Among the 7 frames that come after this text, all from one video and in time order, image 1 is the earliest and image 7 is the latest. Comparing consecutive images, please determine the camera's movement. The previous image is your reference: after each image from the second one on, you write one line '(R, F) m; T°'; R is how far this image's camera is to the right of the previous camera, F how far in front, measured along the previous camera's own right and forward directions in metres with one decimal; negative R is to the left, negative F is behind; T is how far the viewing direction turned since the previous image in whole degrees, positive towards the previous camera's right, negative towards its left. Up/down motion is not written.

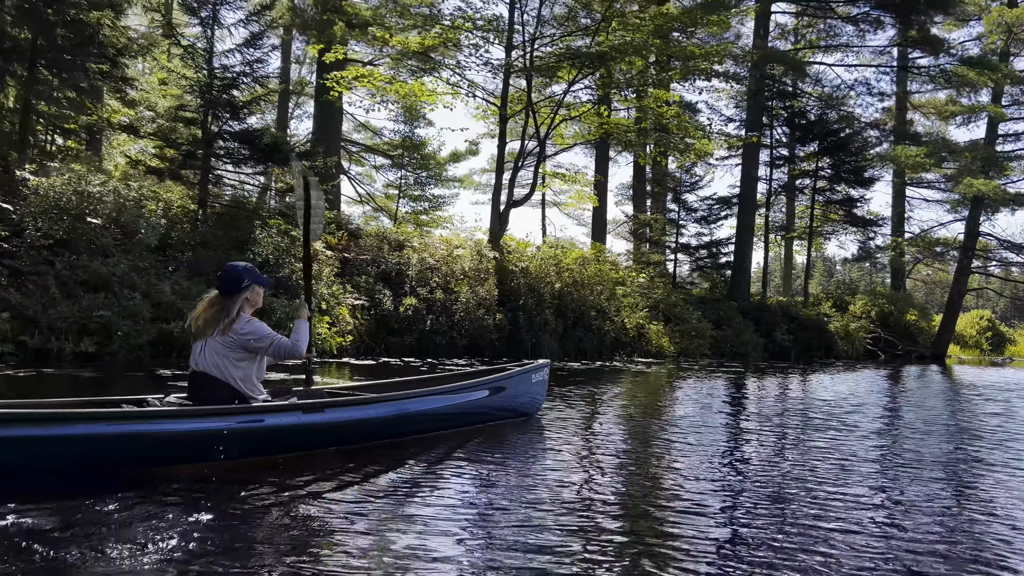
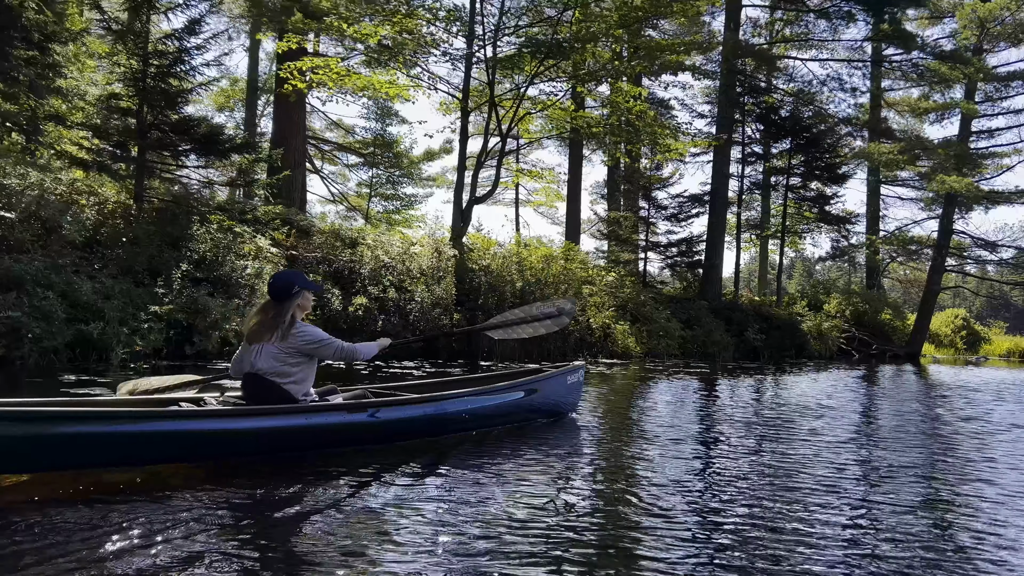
(+0.4, +0.5) m; +1°
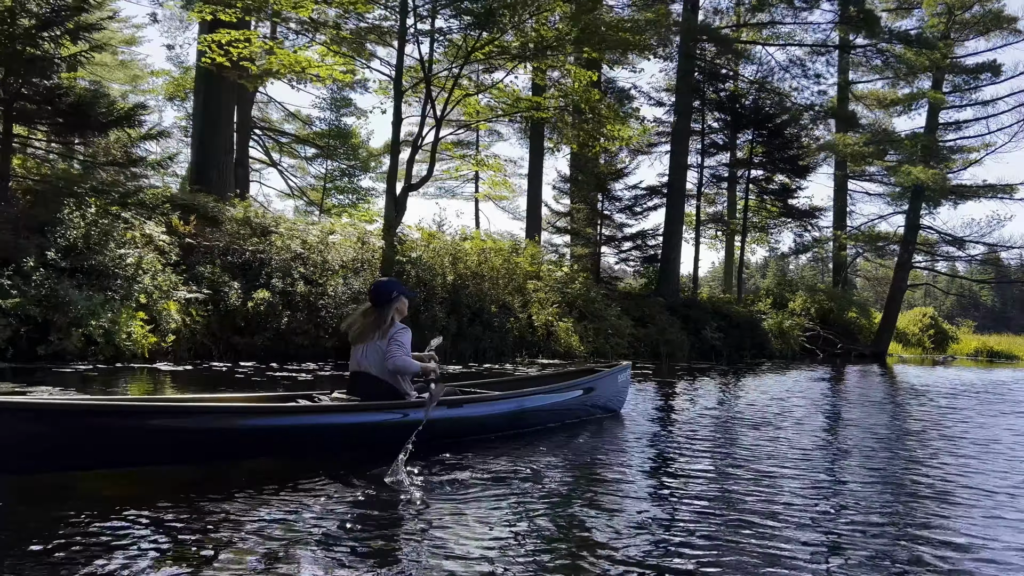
(+0.7, +1.0) m; +2°
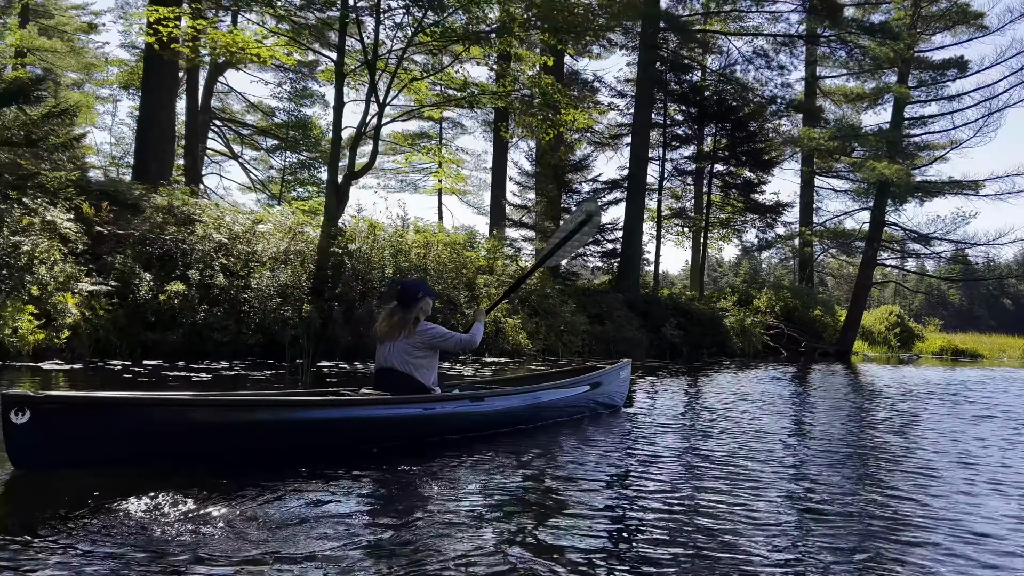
(+0.5, +0.6) m; +2°
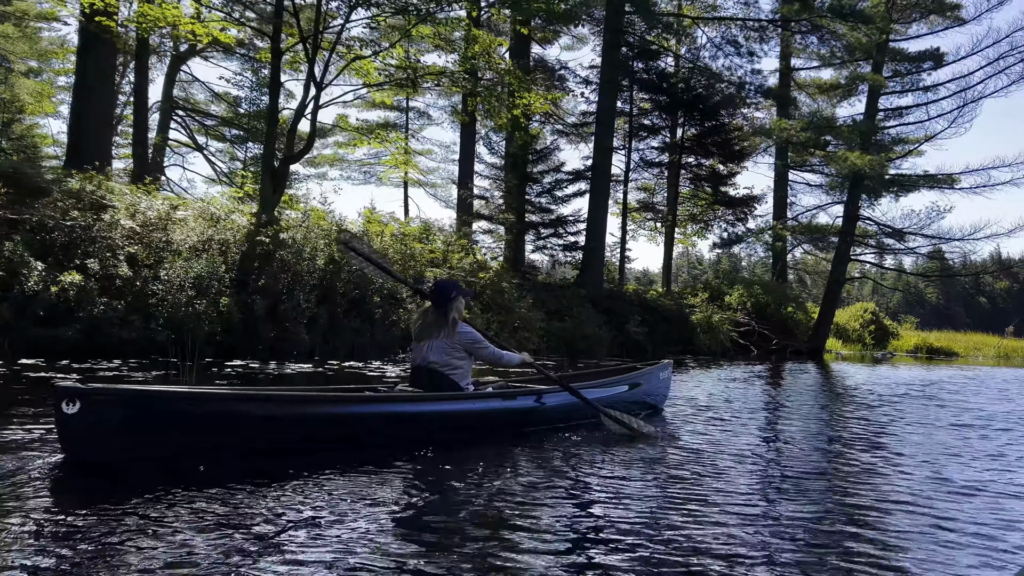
(+0.5, +0.8) m; +1°
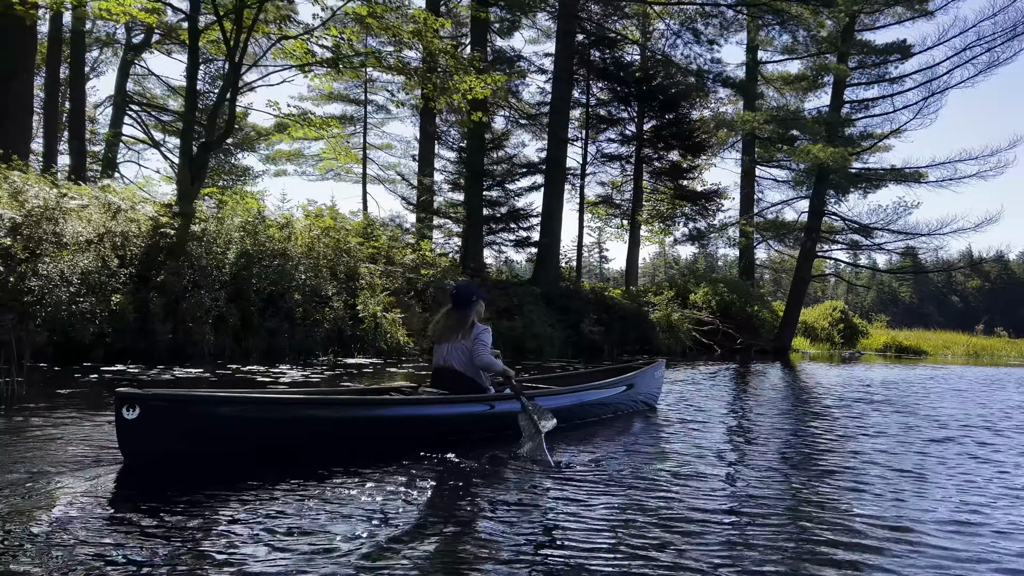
(+0.6, +0.8) m; +1°
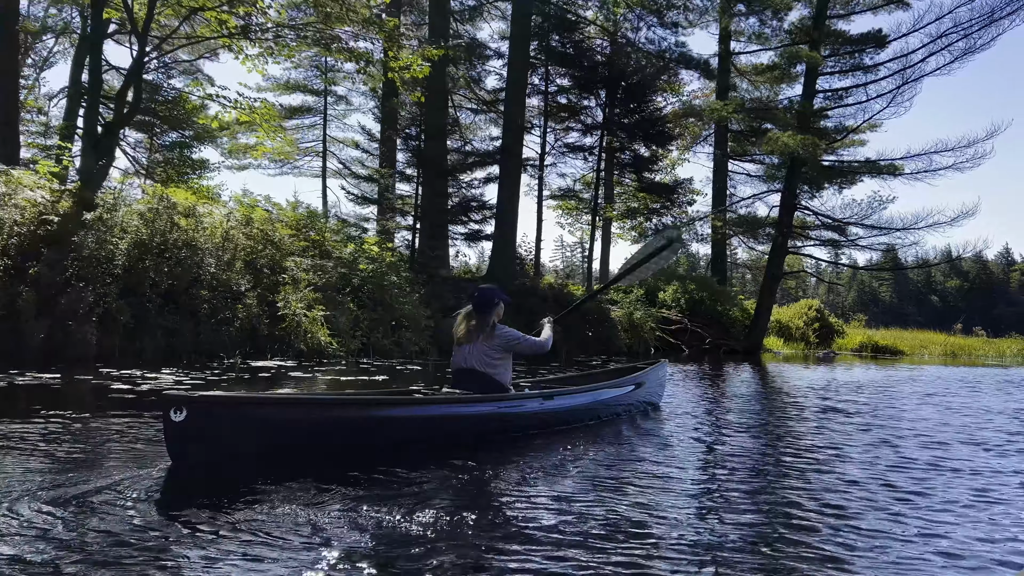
(+0.6, +0.9) m; +1°
